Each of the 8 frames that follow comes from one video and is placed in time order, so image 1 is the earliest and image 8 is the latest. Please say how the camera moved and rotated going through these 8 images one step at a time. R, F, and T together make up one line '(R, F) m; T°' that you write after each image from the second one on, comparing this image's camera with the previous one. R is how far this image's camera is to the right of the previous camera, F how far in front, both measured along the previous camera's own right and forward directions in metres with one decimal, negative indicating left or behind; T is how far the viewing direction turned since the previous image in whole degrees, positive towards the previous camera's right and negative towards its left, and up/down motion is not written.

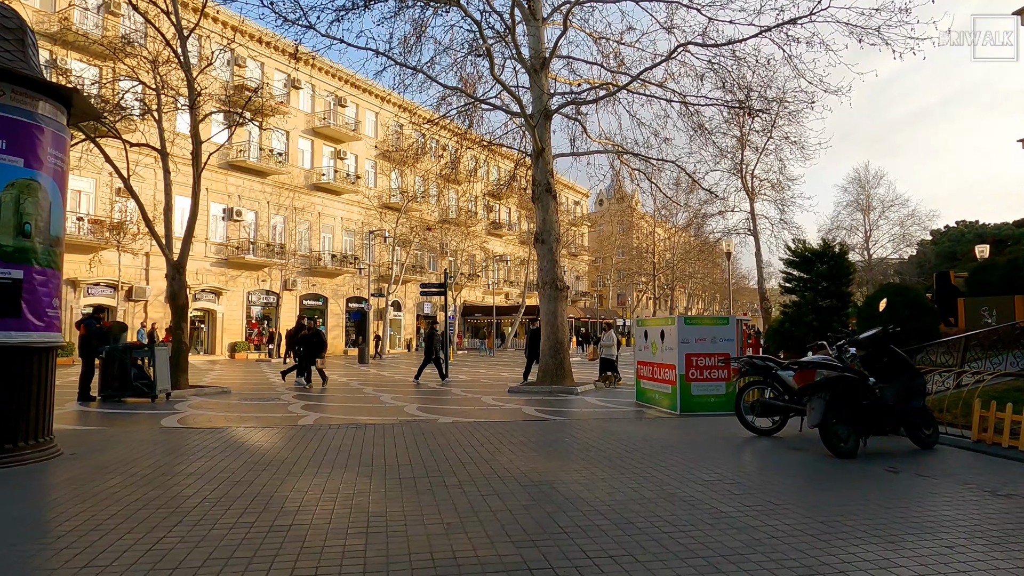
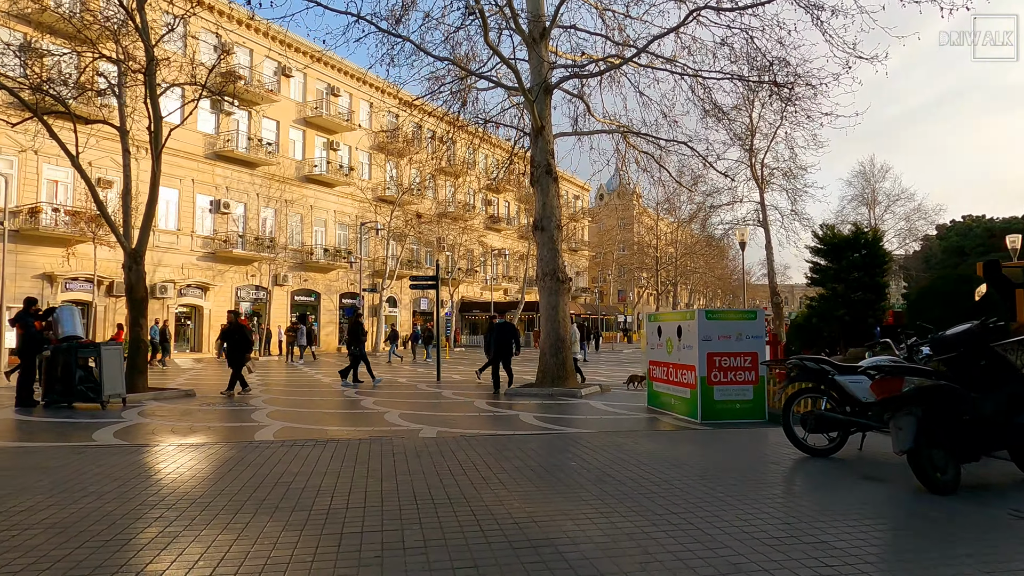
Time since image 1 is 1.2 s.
(+0.1, +1.4) m; 0°
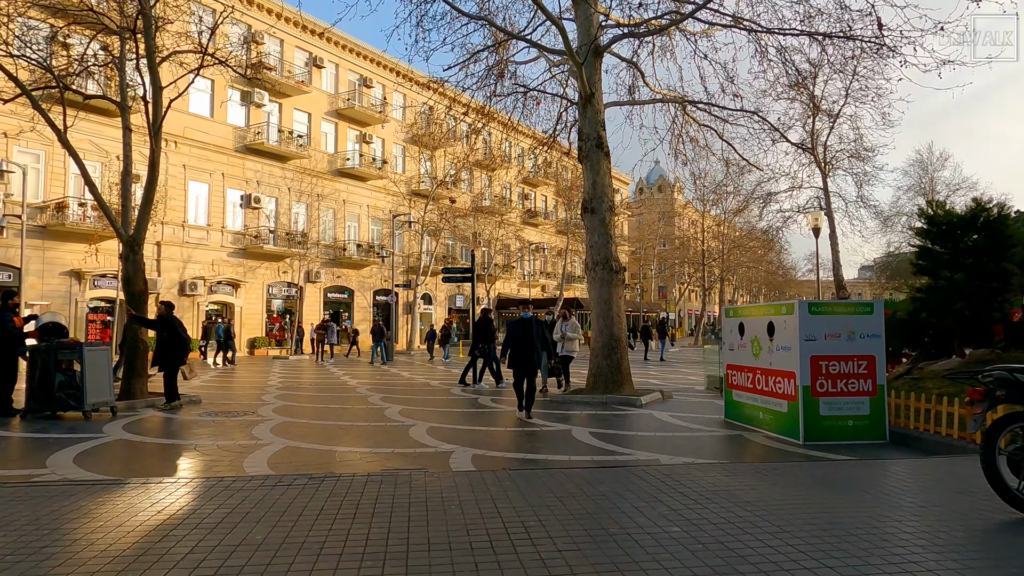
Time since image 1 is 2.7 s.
(-0.2, +1.8) m; -3°
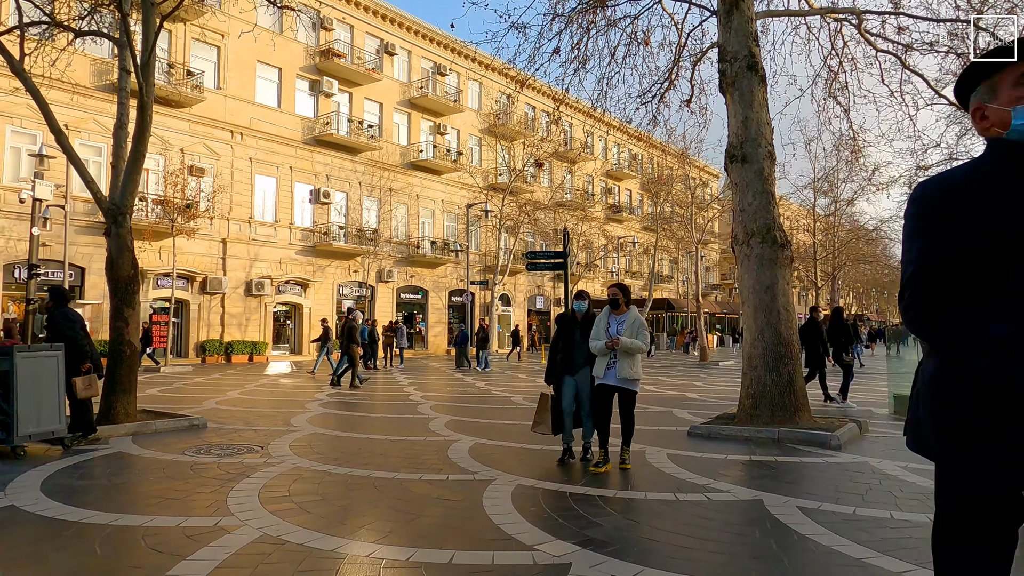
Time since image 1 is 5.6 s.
(-0.5, +3.5) m; -7°
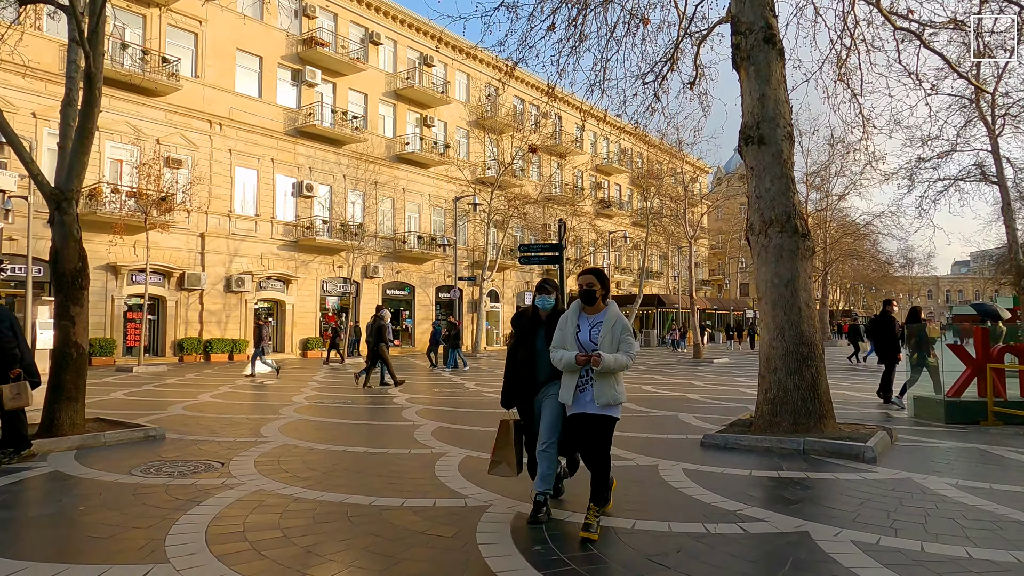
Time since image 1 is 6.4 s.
(-0.1, +0.8) m; +1°
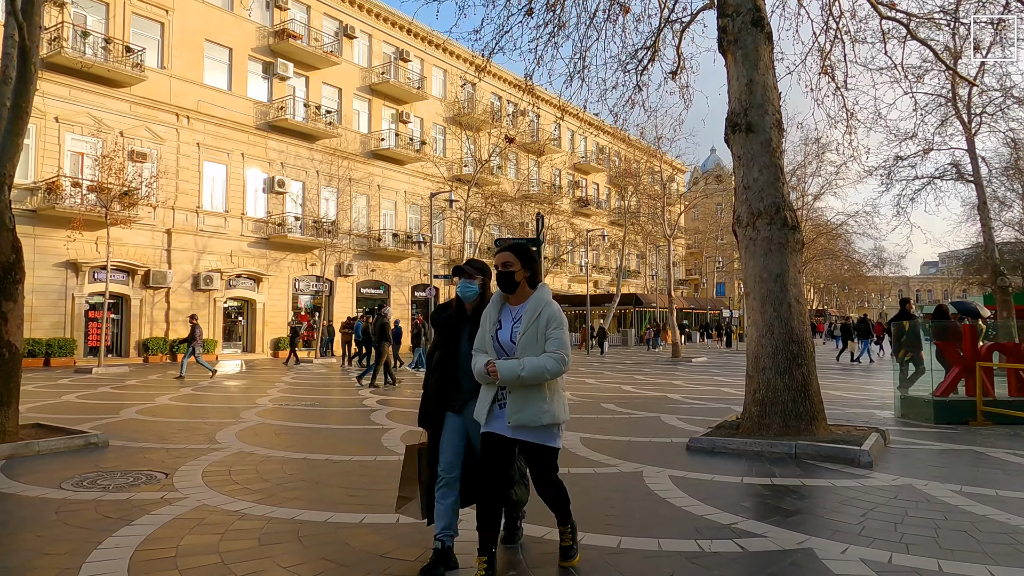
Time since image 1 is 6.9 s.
(0.0, +0.5) m; +2°
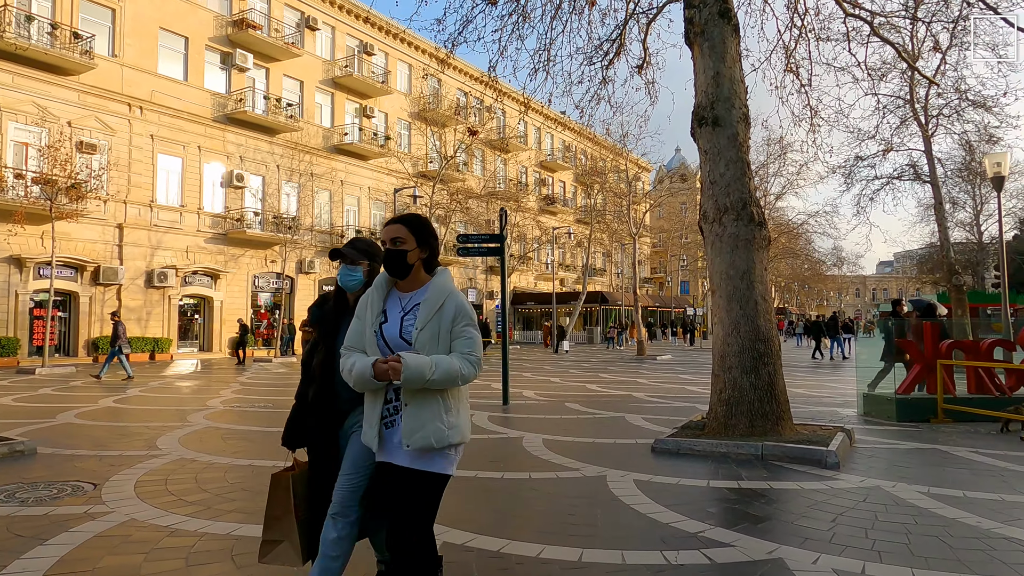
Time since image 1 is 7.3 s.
(+0.1, +0.3) m; +3°
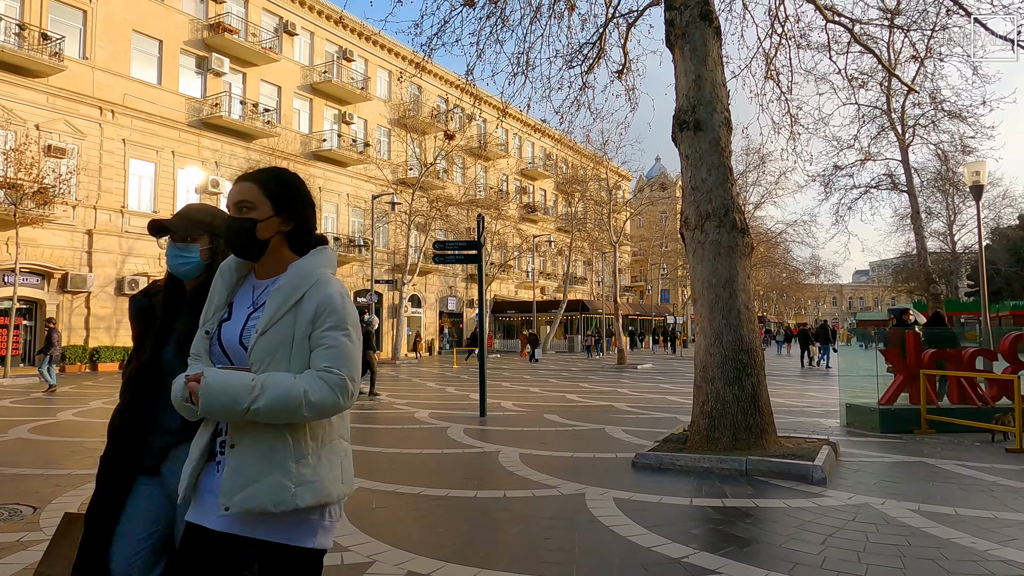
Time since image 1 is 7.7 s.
(+0.1, +0.3) m; +2°
